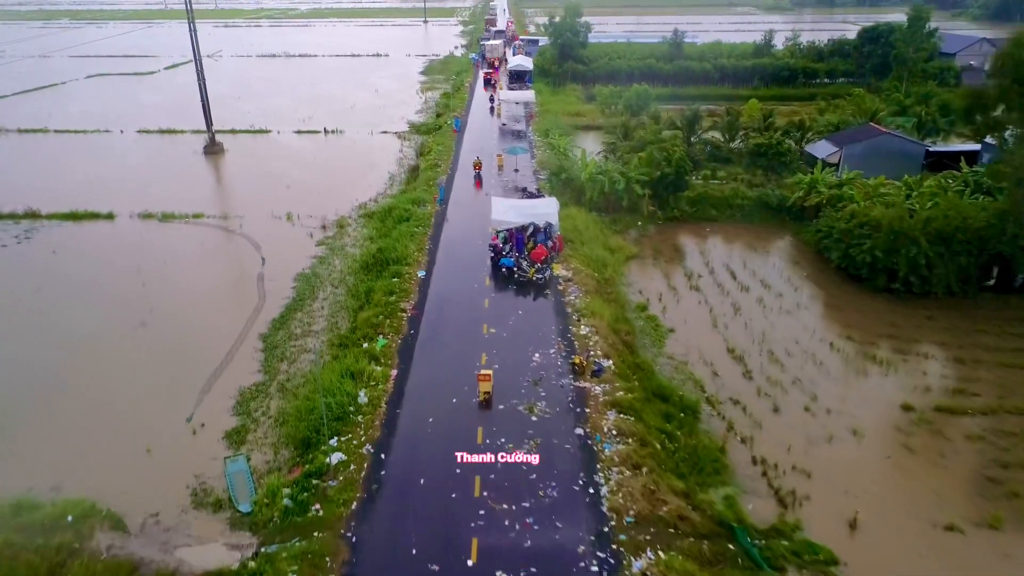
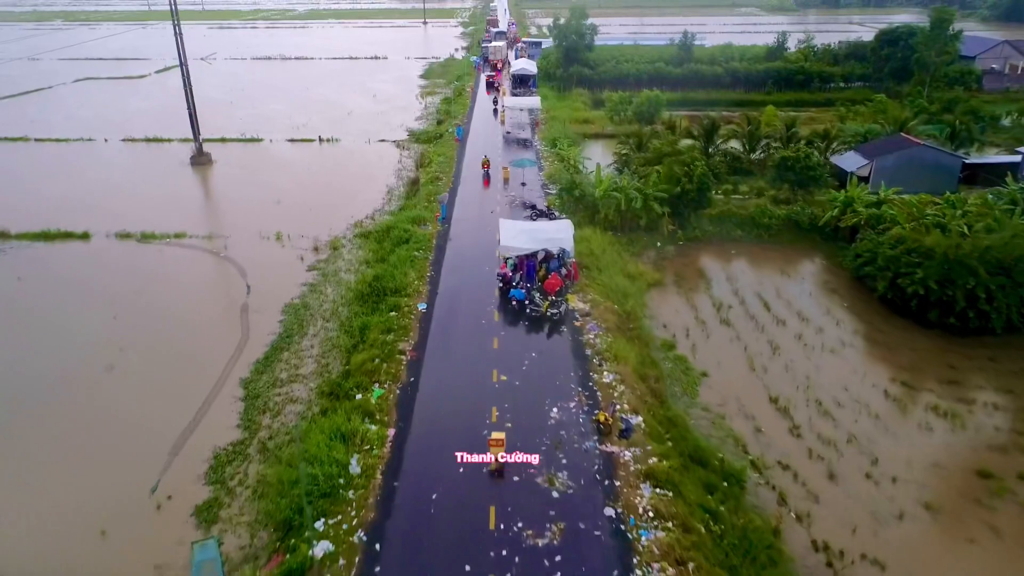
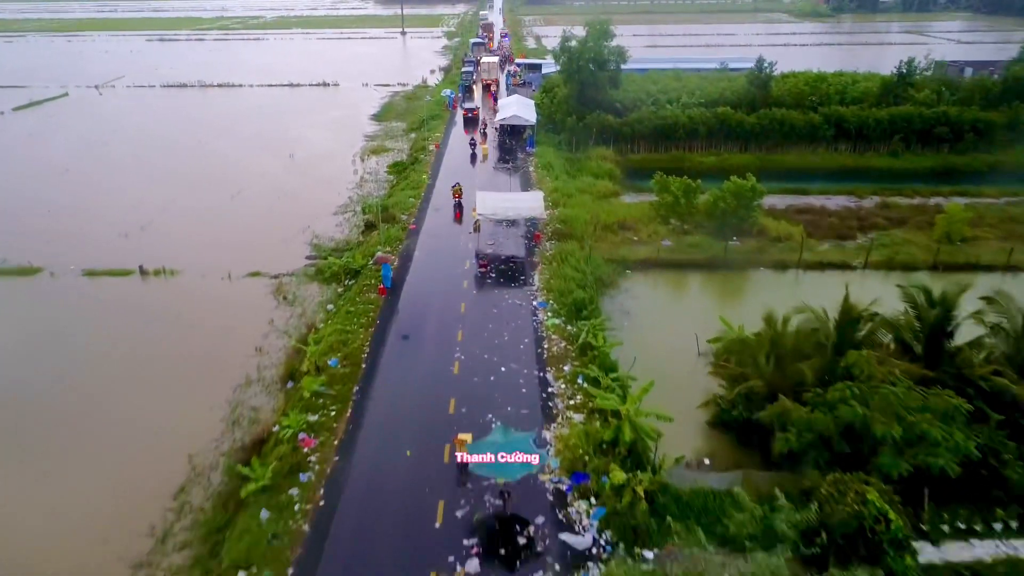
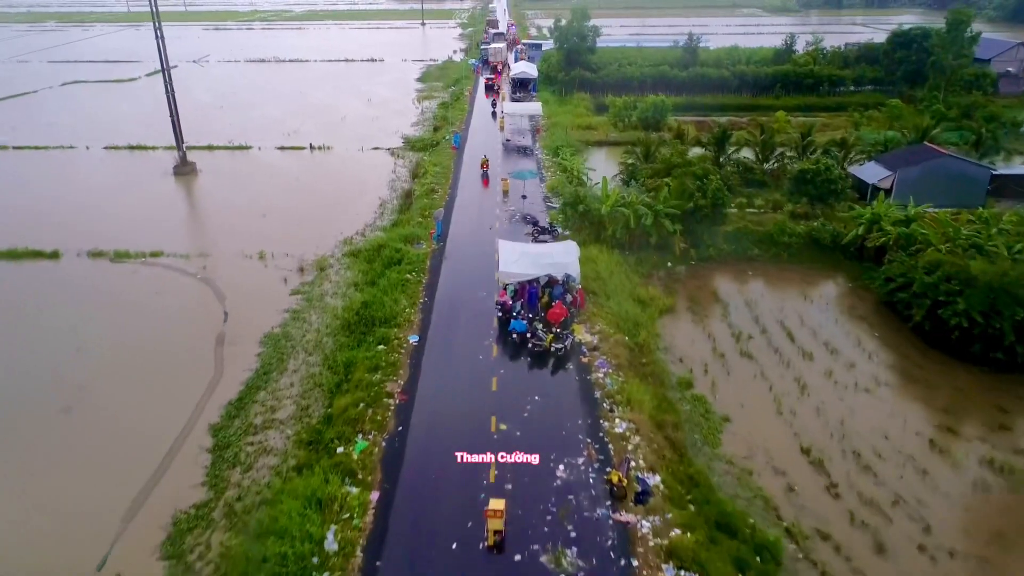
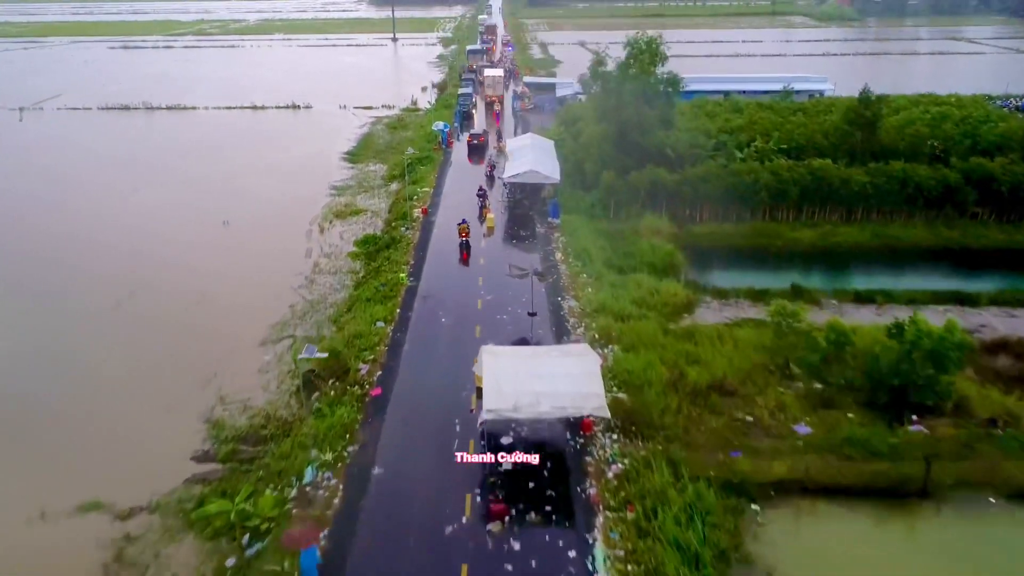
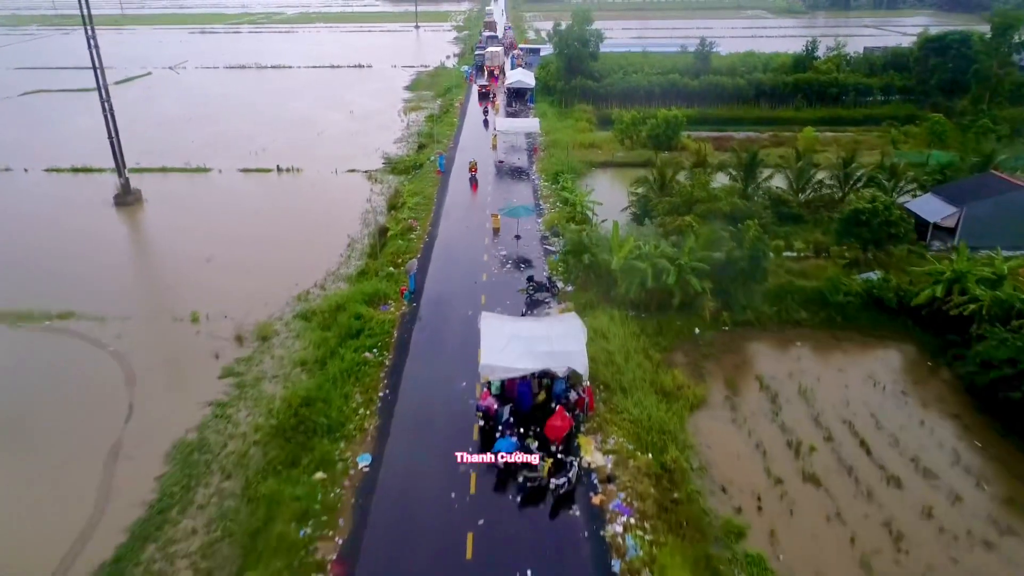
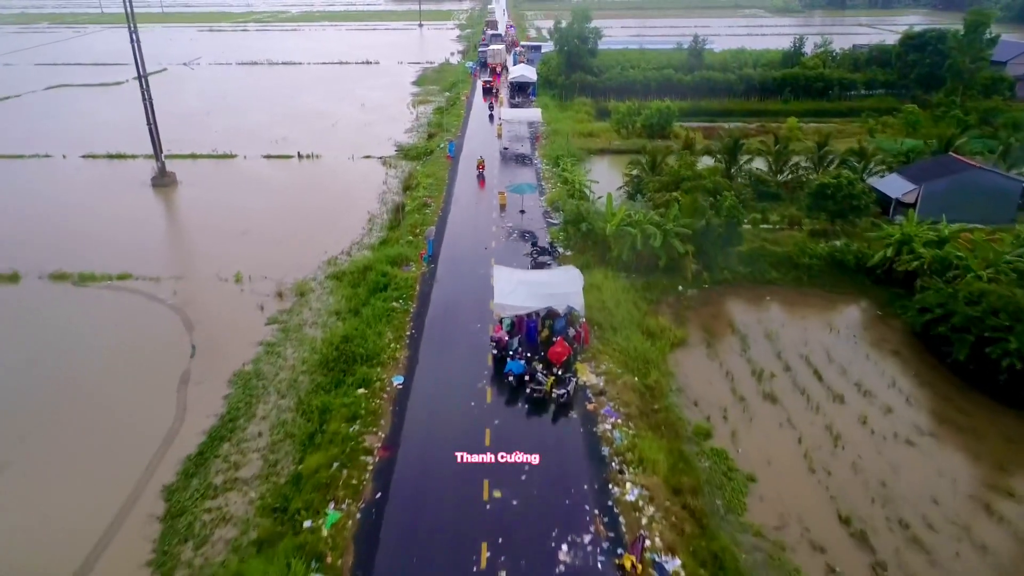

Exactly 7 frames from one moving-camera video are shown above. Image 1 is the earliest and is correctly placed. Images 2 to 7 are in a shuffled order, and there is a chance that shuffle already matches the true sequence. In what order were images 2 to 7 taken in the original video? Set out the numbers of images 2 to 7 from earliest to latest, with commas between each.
2, 4, 7, 6, 3, 5
